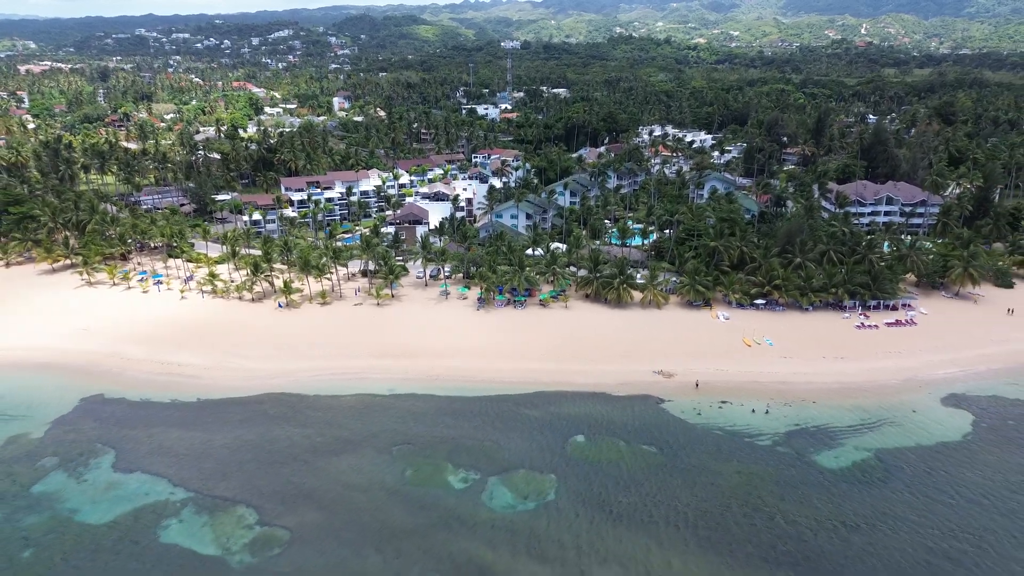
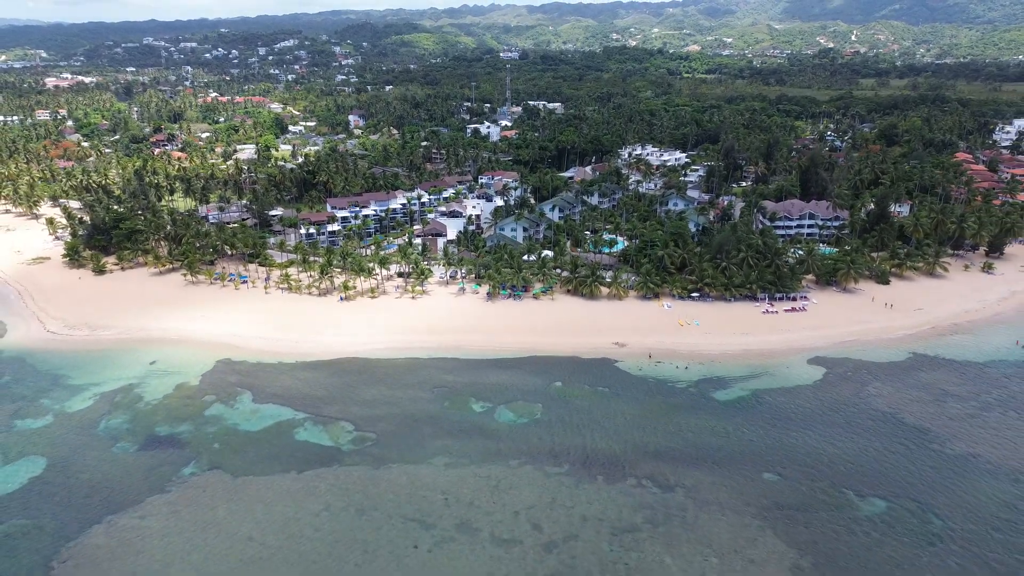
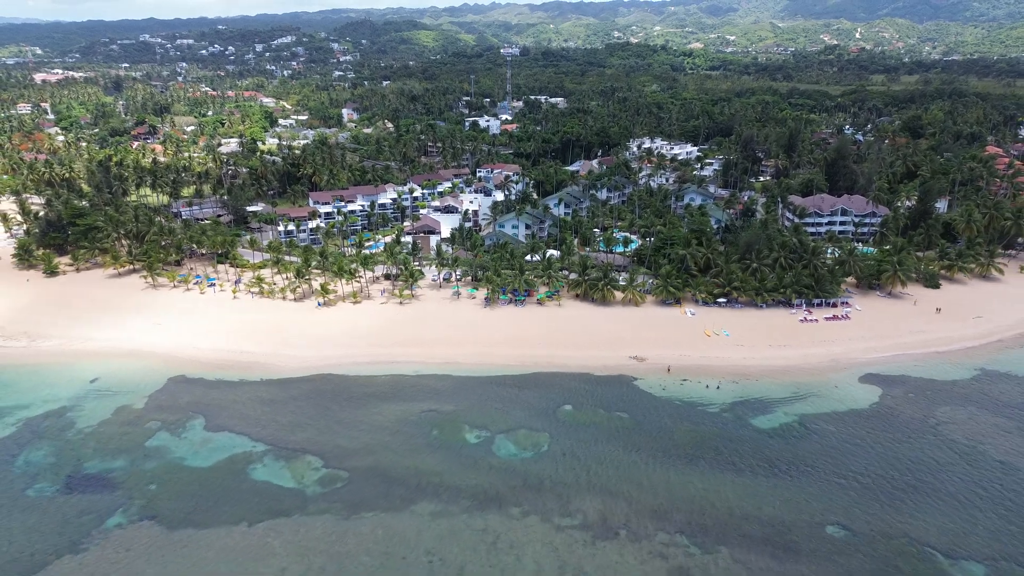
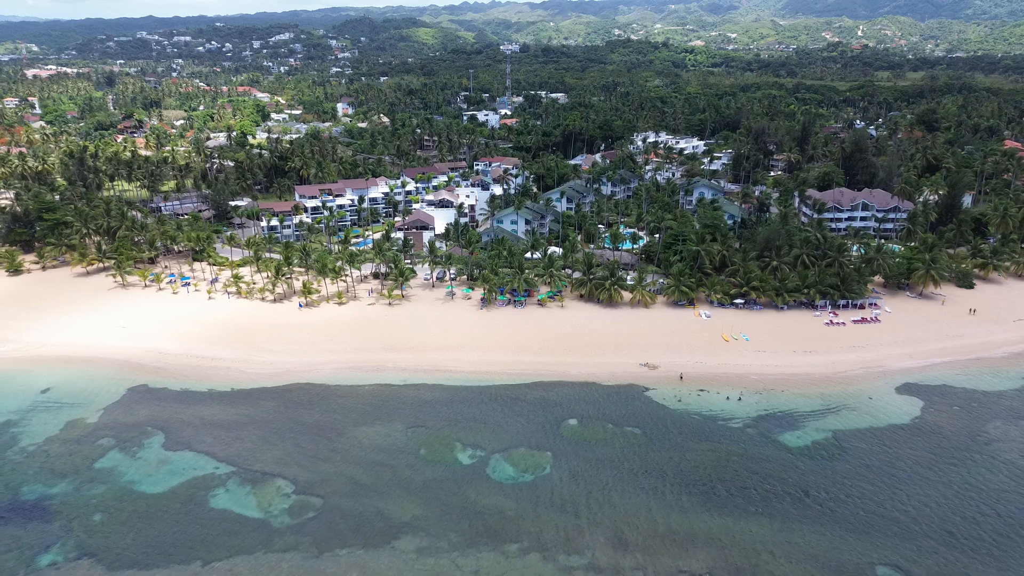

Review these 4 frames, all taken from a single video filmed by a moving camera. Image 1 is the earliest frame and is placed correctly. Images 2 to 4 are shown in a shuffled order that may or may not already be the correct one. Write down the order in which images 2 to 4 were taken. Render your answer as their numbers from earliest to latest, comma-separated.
4, 3, 2
